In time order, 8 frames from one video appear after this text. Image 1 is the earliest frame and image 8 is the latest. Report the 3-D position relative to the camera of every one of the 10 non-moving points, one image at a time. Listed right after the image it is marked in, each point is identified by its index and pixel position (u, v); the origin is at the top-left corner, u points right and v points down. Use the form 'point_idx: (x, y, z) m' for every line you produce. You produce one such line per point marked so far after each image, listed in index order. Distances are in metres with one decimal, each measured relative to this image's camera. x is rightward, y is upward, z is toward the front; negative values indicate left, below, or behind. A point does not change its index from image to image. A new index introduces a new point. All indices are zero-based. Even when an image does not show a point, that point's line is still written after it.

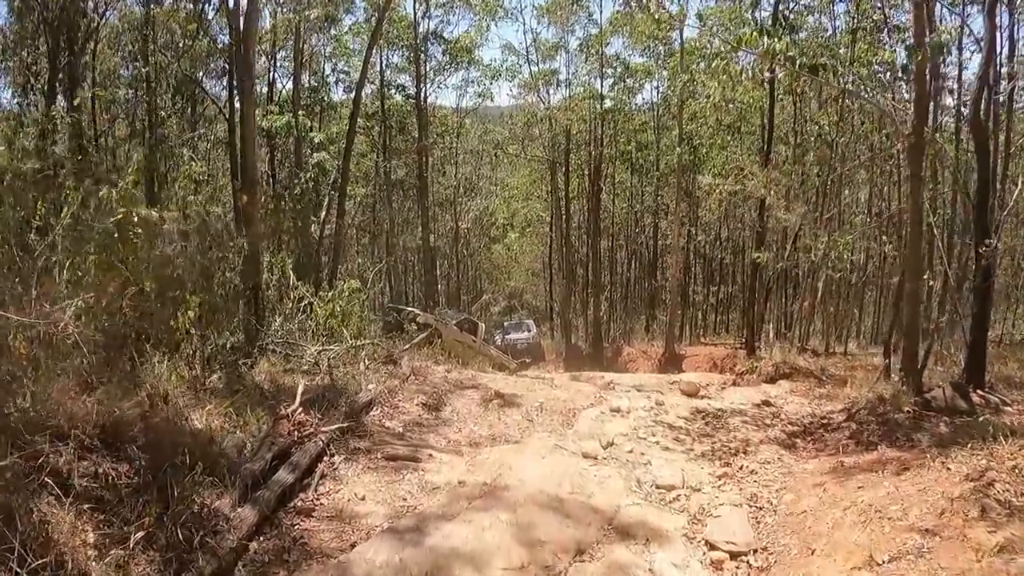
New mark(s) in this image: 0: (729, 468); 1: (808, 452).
0: (+1.5, -1.2, +6.8) m
1: (+2.2, -1.2, +7.4) m
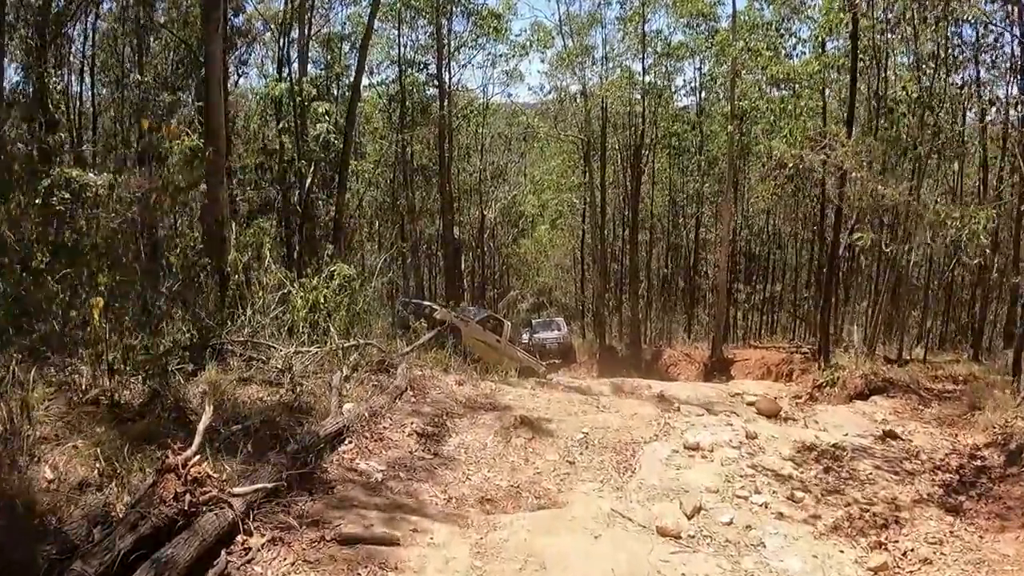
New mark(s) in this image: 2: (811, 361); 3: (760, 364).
0: (+1.6, -1.2, +4.4) m
1: (+2.4, -1.2, +5.0) m
2: (+5.2, -1.2, +17.5) m
3: (+4.7, -1.4, +19.0) m
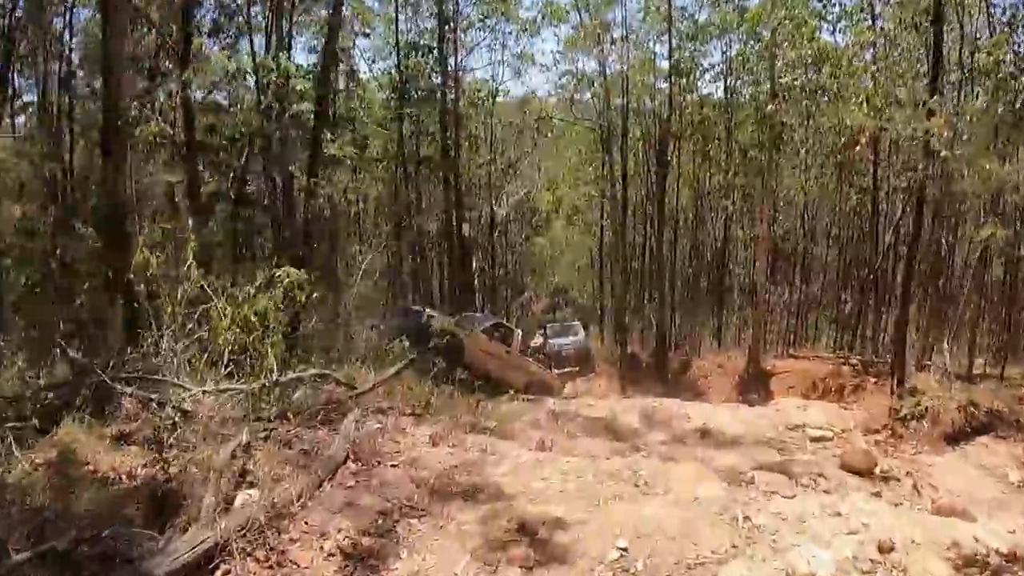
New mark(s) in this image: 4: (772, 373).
0: (+1.6, -1.2, +2.2) m
1: (+2.3, -1.2, +2.8) m
2: (+5.4, -1.3, +15.3) m
3: (+4.8, -1.5, +16.8) m
4: (+4.6, -1.5, +17.6) m
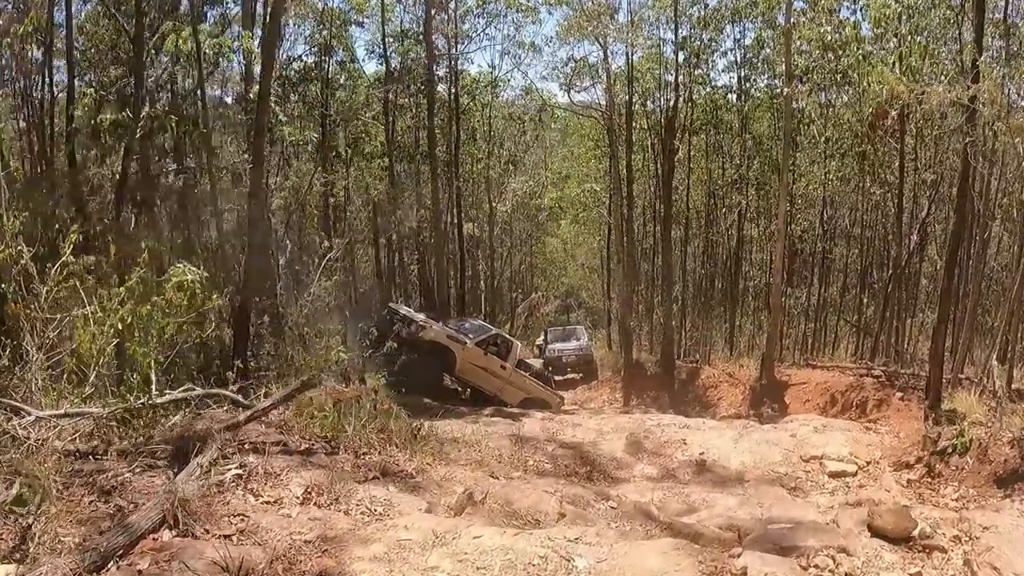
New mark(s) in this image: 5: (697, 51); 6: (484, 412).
0: (+1.1, -1.3, +0.7) m
1: (+1.9, -1.3, +1.2) m
2: (+5.2, -1.3, +13.7) m
3: (+4.6, -1.5, +15.2) m
4: (+4.4, -1.5, +16.0) m
5: (+3.7, +4.5, +19.6) m
6: (-0.5, -1.8, +14.2) m
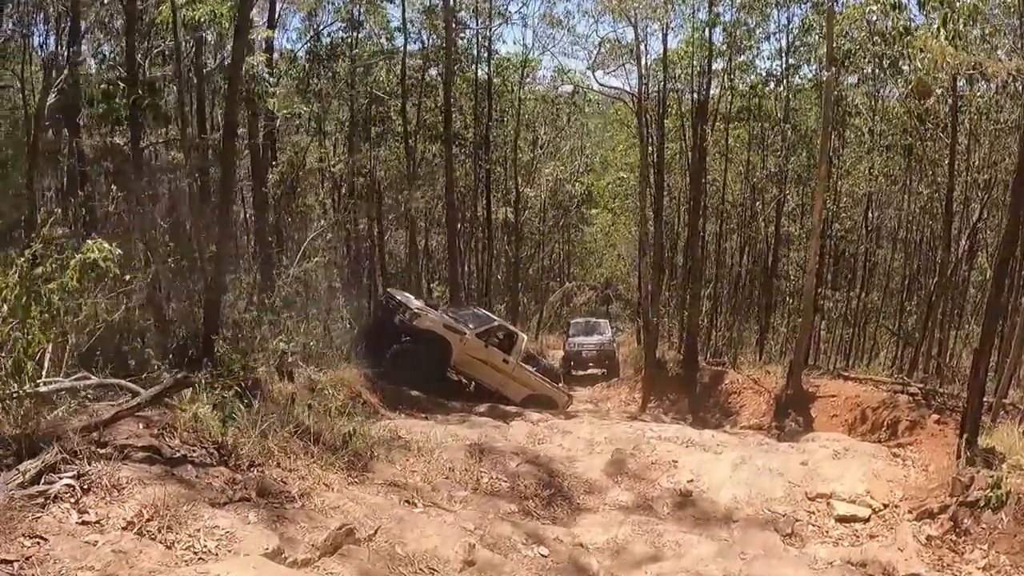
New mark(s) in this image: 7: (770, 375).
0: (+0.5, -1.3, -0.4) m
1: (+1.3, -1.3, +0.1) m
2: (+5.1, -1.4, +12.4) m
3: (+4.7, -1.6, +14.0) m
4: (+4.5, -1.6, +14.8) m
5: (+4.2, +4.6, +18.3) m
6: (-0.5, -1.6, +13.2) m
7: (+4.3, -1.4, +16.8) m
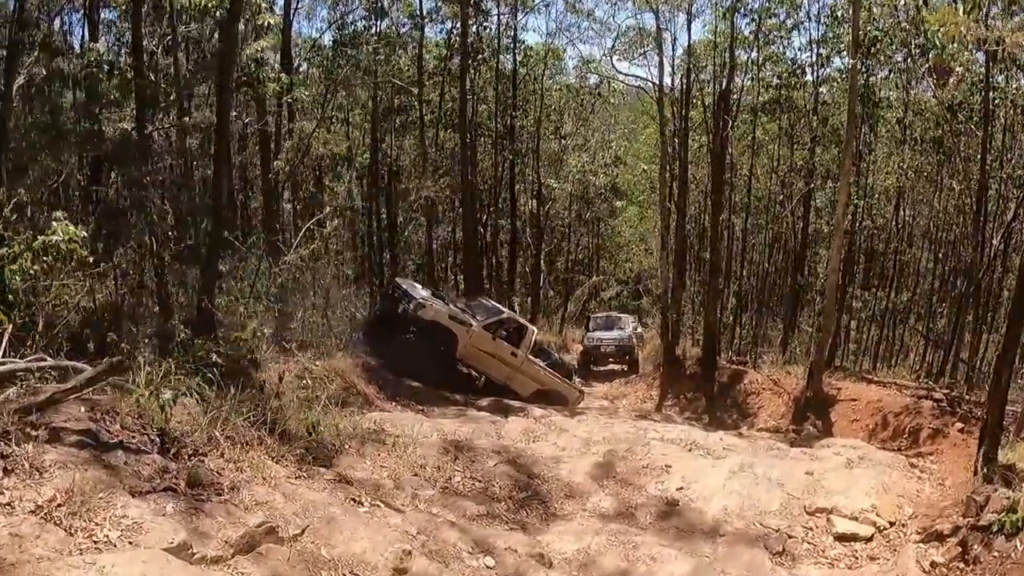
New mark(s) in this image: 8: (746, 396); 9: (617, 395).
0: (+0.1, -1.3, -0.9) m
1: (+0.9, -1.3, -0.4) m
2: (+5.2, -1.5, +11.8) m
3: (+4.7, -1.6, +13.3) m
4: (+4.6, -1.5, +14.1) m
5: (+4.6, +4.6, +17.6) m
6: (-0.4, -1.5, +12.7) m
7: (+4.5, -1.4, +16.2) m
8: (+3.8, -1.8, +16.2) m
9: (+2.0, -2.0, +18.9) m
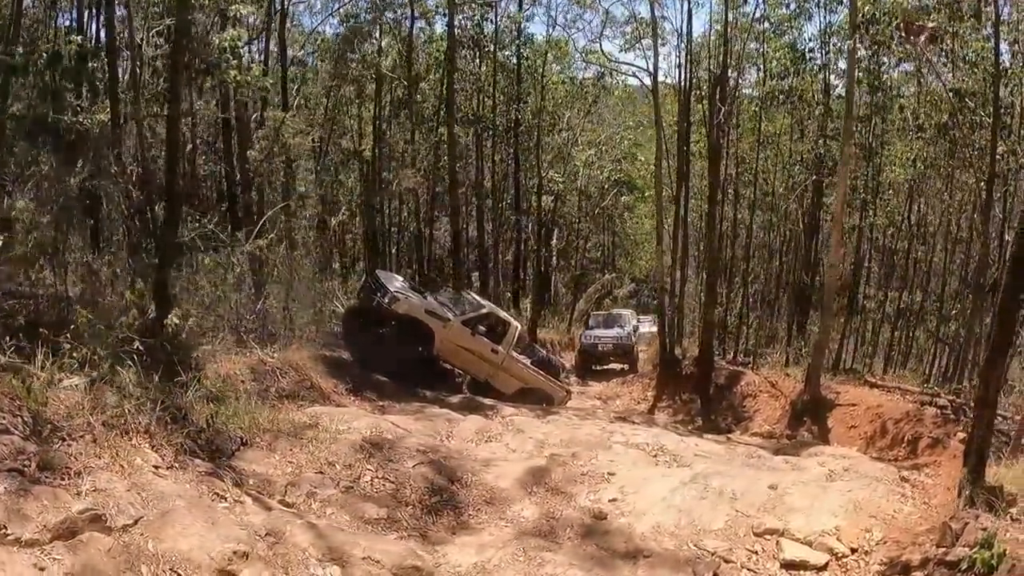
0: (-0.5, -1.2, -1.7) m
1: (+0.3, -1.3, -1.2) m
2: (+4.8, -1.4, +10.9) m
3: (+4.4, -1.6, +12.4) m
4: (+4.3, -1.5, +13.2) m
5: (+4.5, +4.6, +16.7) m
6: (-0.8, -1.4, +11.9) m
7: (+4.3, -1.4, +15.3) m
8: (+3.5, -1.7, +15.4) m
9: (+1.8, -1.9, +18.1) m
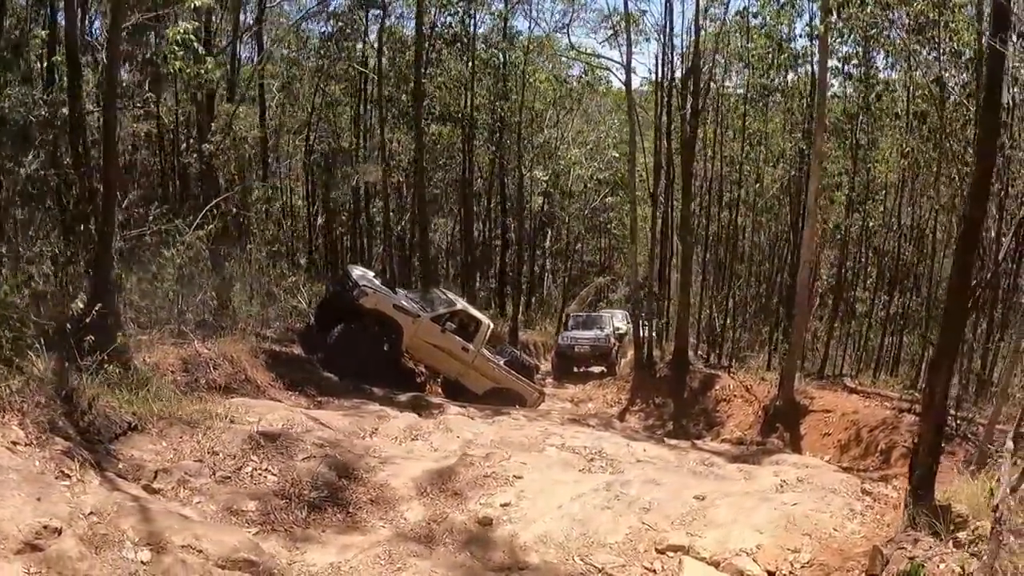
0: (-1.1, -1.1, -2.4) m
1: (-0.3, -1.1, -1.9) m
2: (+4.3, -1.4, +10.1) m
3: (+3.9, -1.6, +11.7) m
4: (+3.7, -1.5, +12.5) m
5: (+4.0, +4.6, +16.0) m
6: (-1.3, -1.3, +11.2) m
7: (+3.7, -1.4, +14.6) m
8: (+3.0, -1.7, +14.6) m
9: (+1.2, -1.9, +17.4) m
